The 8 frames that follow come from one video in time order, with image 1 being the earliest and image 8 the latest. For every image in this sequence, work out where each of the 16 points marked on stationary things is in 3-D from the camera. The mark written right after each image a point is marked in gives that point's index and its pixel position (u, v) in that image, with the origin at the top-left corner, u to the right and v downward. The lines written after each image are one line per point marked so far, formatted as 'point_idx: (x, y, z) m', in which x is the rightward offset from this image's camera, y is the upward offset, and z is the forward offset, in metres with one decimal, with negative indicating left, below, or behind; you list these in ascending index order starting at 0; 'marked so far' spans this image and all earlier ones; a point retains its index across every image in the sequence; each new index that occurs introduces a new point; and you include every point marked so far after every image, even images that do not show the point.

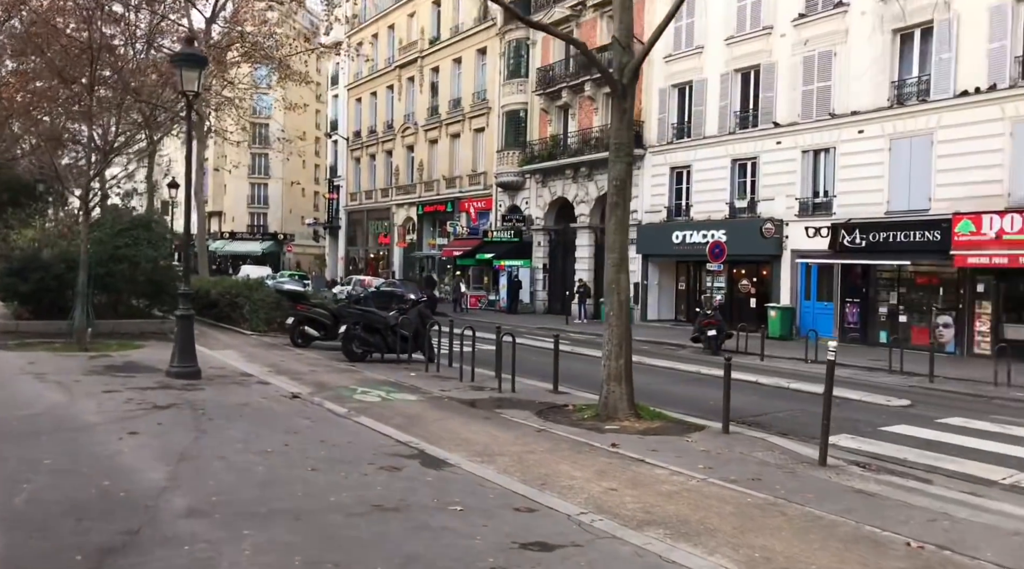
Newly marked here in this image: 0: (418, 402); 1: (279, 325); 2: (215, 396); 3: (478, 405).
0: (-1.1, -1.4, +10.4) m
1: (-5.2, -1.0, +20.0) m
2: (-3.3, -1.3, +9.9) m
3: (-0.4, -1.4, +10.4) m
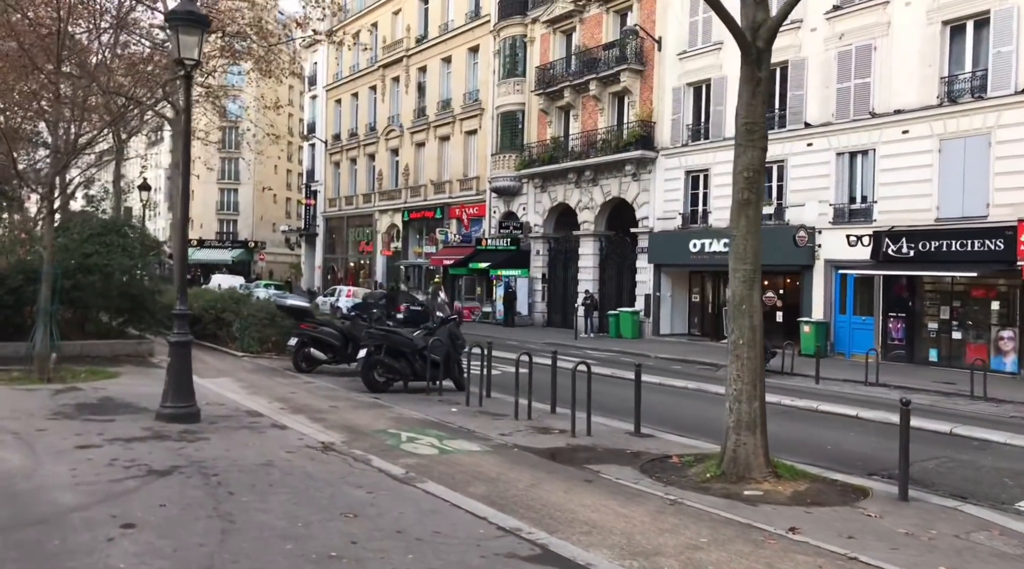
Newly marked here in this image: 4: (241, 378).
0: (-0.3, -1.5, +8.2) m
1: (-4.7, -1.2, +17.6) m
2: (-2.4, -1.4, +7.6) m
3: (+0.4, -1.6, +8.3) m
4: (-4.0, -1.4, +13.3) m
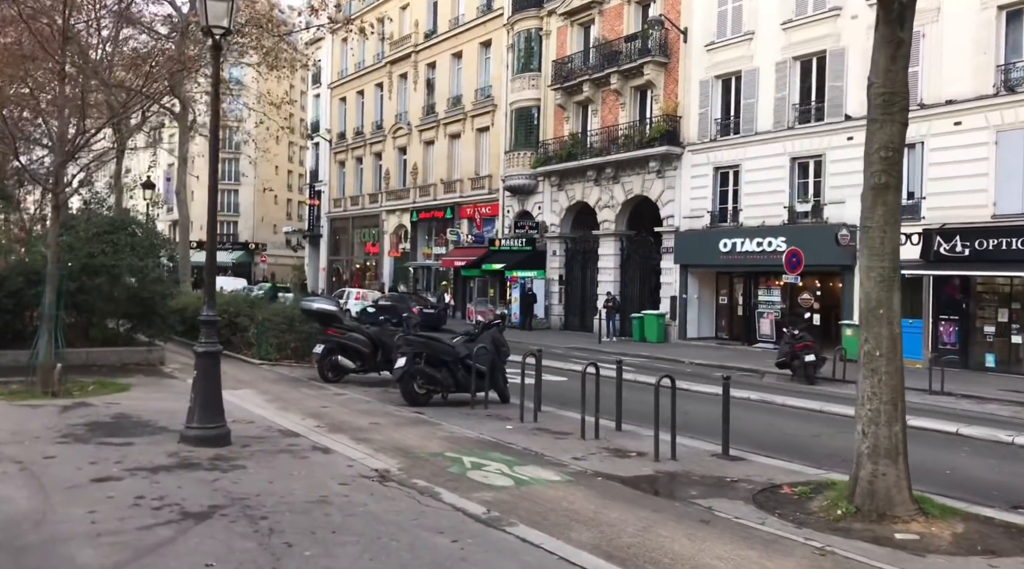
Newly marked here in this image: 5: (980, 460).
0: (+0.4, -1.6, +7.0) m
1: (-4.0, -1.3, +16.5) m
2: (-1.8, -1.5, +6.5) m
3: (+1.1, -1.6, +7.1) m
4: (-3.3, -1.4, +12.1) m
5: (+4.6, -1.7, +8.8) m
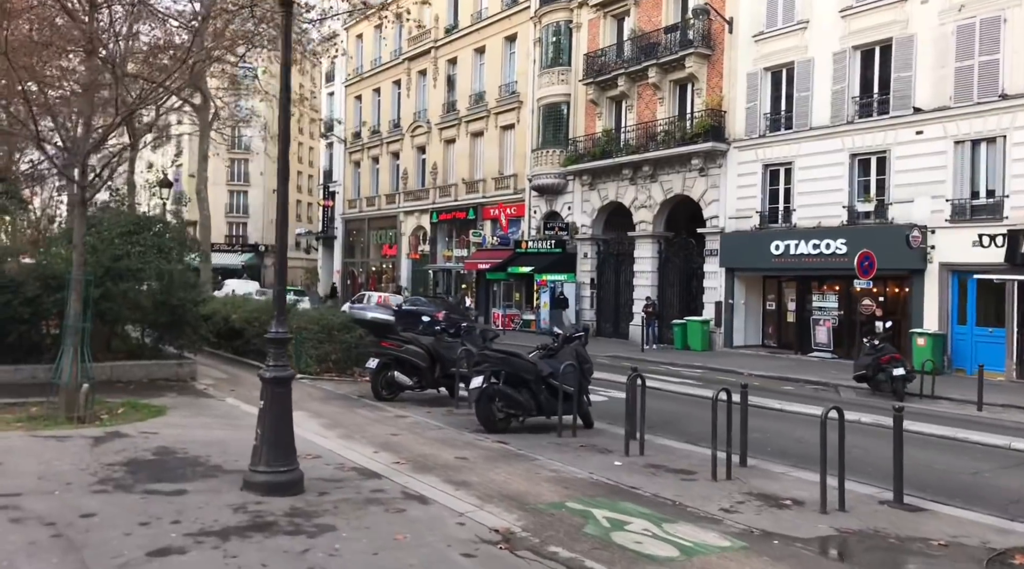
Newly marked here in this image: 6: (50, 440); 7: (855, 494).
0: (+1.4, -1.6, +5.5) m
1: (-3.0, -1.4, +15.0) m
2: (-0.8, -1.5, +5.0) m
3: (+2.1, -1.7, +5.6) m
4: (-2.3, -1.5, +10.6) m
5: (+5.6, -1.8, +7.3) m
6: (-4.2, -1.4, +8.0) m
7: (+2.8, -1.7, +7.2) m
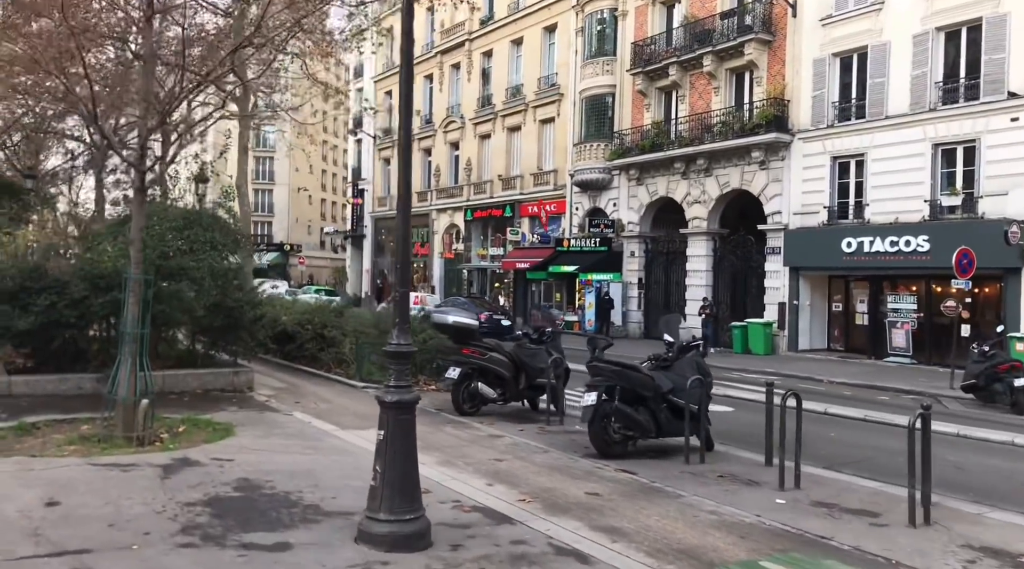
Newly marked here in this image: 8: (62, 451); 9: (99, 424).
0: (+2.5, -1.7, +4.2) m
1: (-1.8, -1.4, +13.8) m
2: (+0.3, -1.6, +3.7) m
3: (+3.1, -1.7, +4.3) m
4: (-1.2, -1.5, +9.4) m
5: (+6.7, -1.9, +5.9) m
6: (-3.1, -1.4, +6.8) m
7: (+3.8, -1.7, +5.9) m
8: (-4.0, -1.5, +7.8) m
9: (-4.1, -1.4, +8.8) m
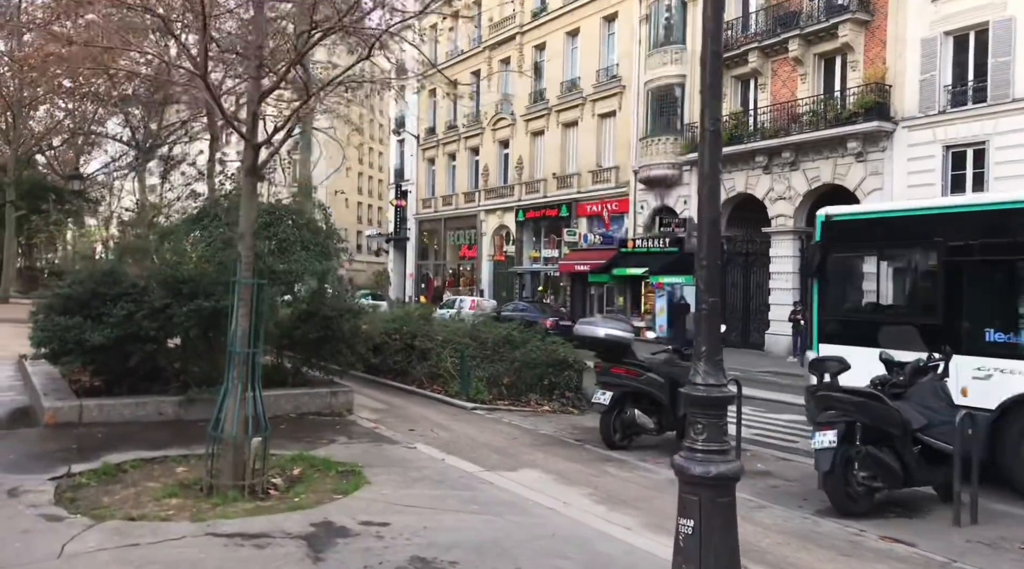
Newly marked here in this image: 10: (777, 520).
0: (+3.9, -1.7, +2.3) m
1: (0.0, -1.4, +12.0) m
2: (+1.7, -1.6, +1.9) m
3: (+4.6, -1.8, +2.4) m
4: (+0.4, -1.6, +7.6) m
5: (+8.2, -1.9, +3.9) m
6: (-1.6, -1.5, +5.1) m
7: (+5.3, -1.7, +3.9) m
8: (-2.4, -1.5, +6.1) m
9: (-2.5, -1.5, +7.1) m
10: (+1.9, -1.6, +6.4) m
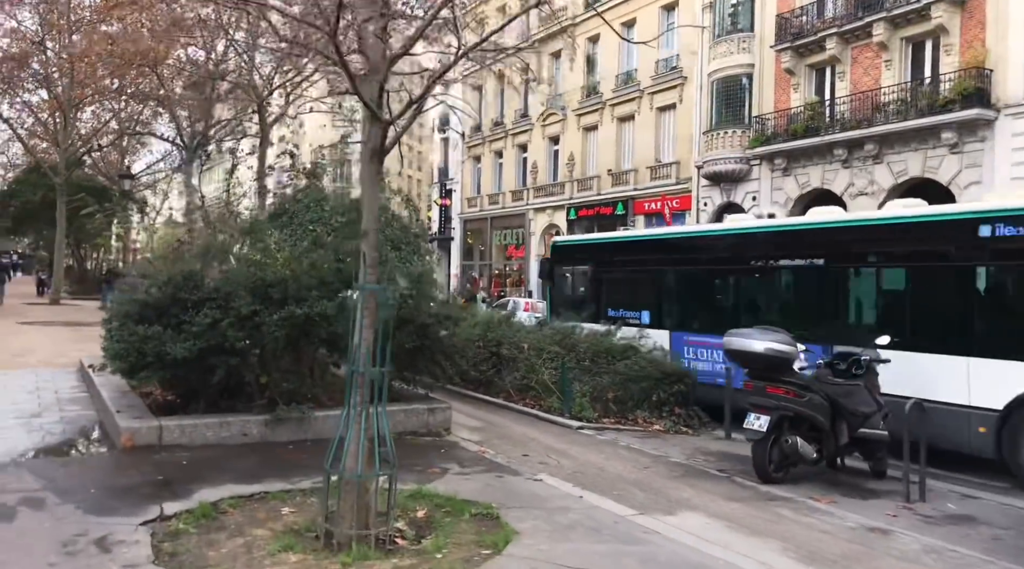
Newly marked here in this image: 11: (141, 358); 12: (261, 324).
0: (+4.9, -1.8, +0.9) m
1: (+1.3, -1.5, +10.8) m
2: (+2.7, -1.7, +0.6) m
3: (+5.6, -1.8, +1.0) m
4: (+1.6, -1.6, +6.3) m
5: (+9.2, -1.9, +2.4) m
6: (-0.5, -1.5, +3.9) m
7: (+6.4, -1.8, +2.5) m
8: (-1.3, -1.6, +5.0) m
9: (-1.4, -1.5, +5.9) m
10: (+3.0, -1.7, +5.1) m
11: (-3.4, -0.7, +8.1) m
12: (-2.3, -0.4, +8.0) m
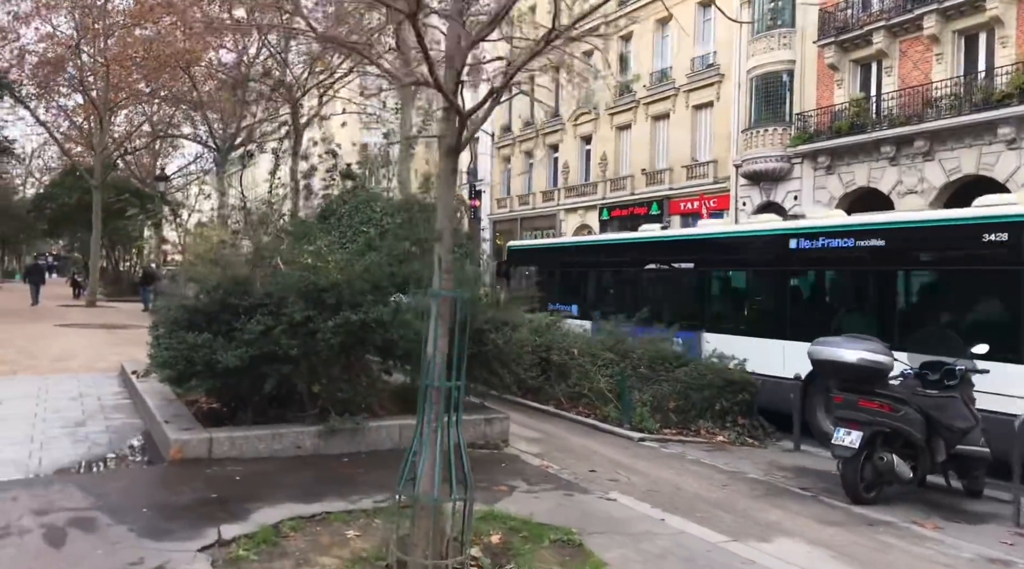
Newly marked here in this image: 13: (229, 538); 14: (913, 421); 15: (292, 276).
0: (+5.3, -1.8, +0.3) m
1: (+2.0, -1.5, +10.2) m
2: (+3.0, -1.7, 0.0) m
3: (+6.0, -1.9, +0.3) m
4: (+2.1, -1.7, +5.8) m
5: (+9.7, -2.0, +1.6) m
6: (0.0, -1.6, +3.4) m
7: (+6.8, -1.8, +1.8) m
8: (-0.8, -1.6, +4.5) m
9: (-0.8, -1.5, +5.5) m
10: (+3.5, -1.7, +4.5) m
11: (-2.8, -0.7, +7.7) m
12: (-1.7, -0.4, +7.6) m
13: (-1.8, -1.6, +5.5) m
14: (+3.3, -1.1, +7.1) m
15: (-1.9, 0.0, +7.8) m
